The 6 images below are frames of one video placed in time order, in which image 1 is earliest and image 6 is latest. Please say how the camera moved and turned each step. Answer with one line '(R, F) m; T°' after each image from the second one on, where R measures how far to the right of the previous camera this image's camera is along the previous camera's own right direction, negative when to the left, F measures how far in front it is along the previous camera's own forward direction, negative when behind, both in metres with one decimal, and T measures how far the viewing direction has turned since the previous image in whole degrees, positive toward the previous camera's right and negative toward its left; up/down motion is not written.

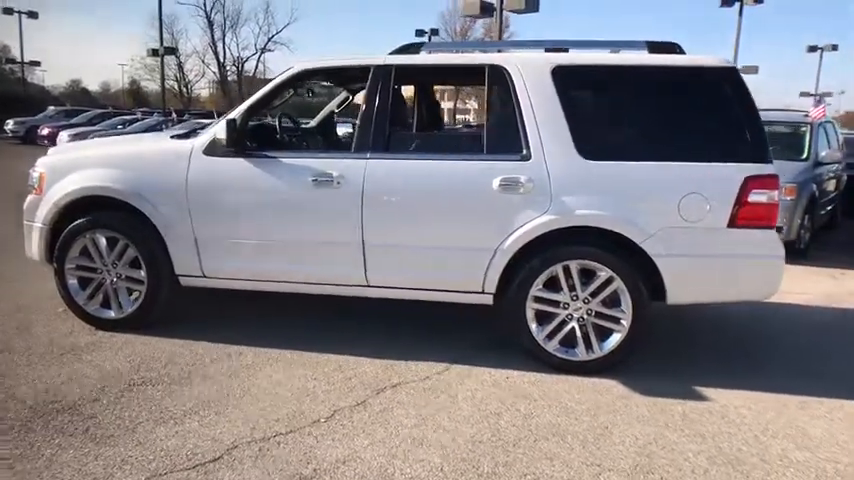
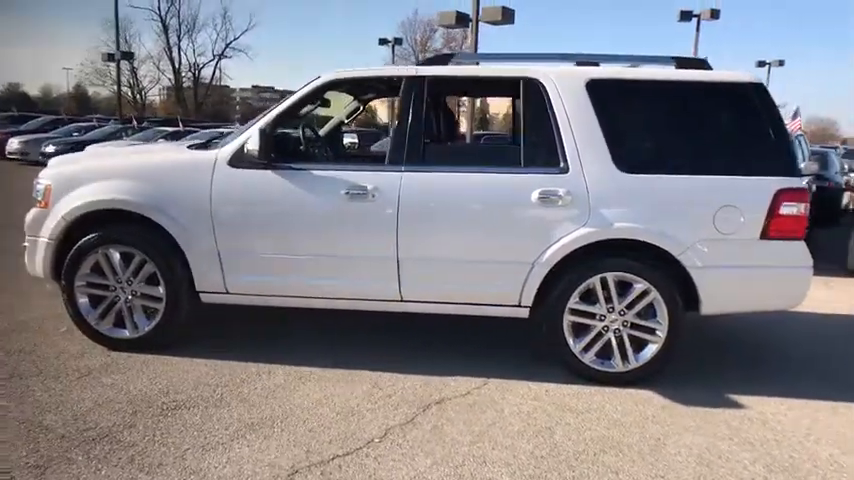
(-0.6, +0.1) m; +4°
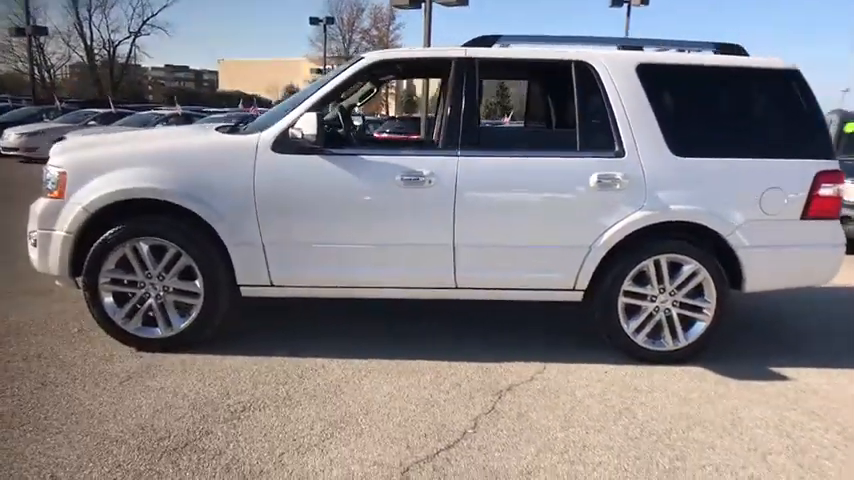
(-1.0, +0.2) m; +7°
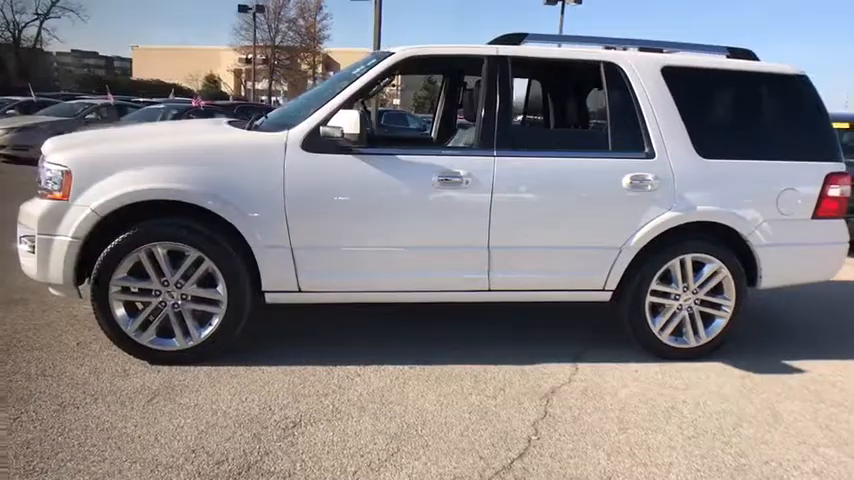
(-0.8, +0.2) m; +7°
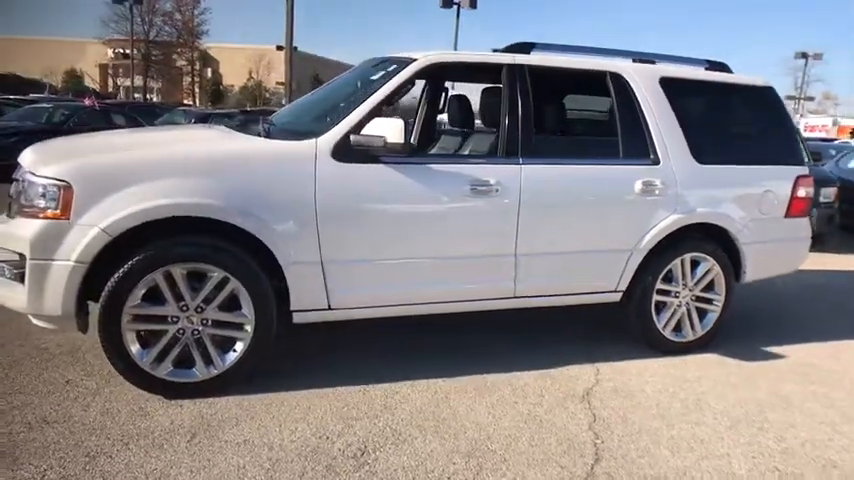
(-1.0, +0.2) m; +11°
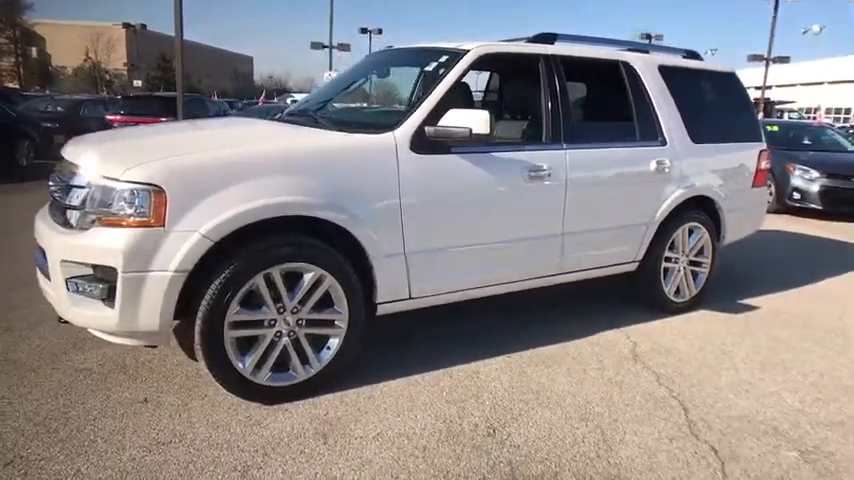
(-1.4, 0.0) m; +13°
